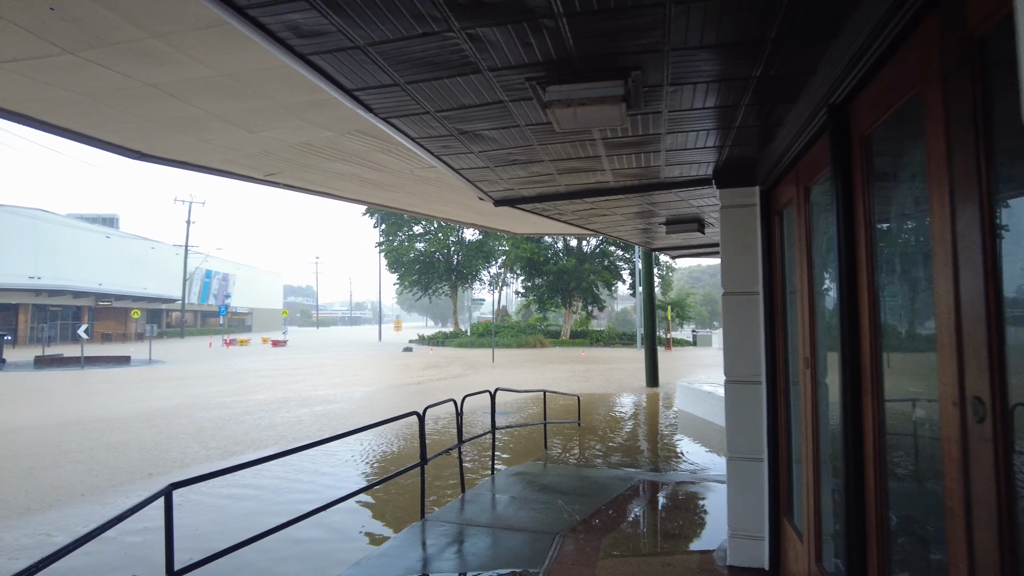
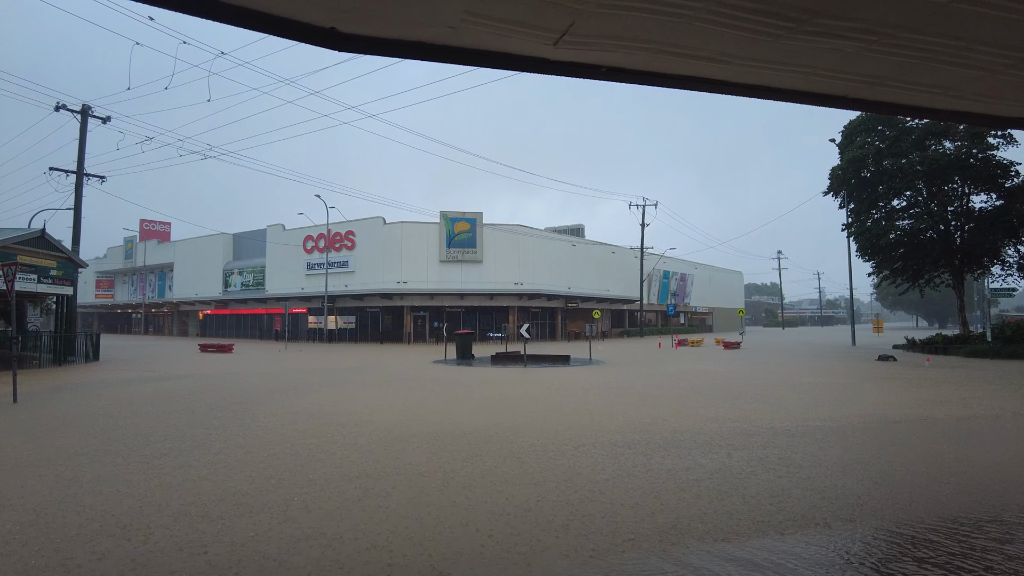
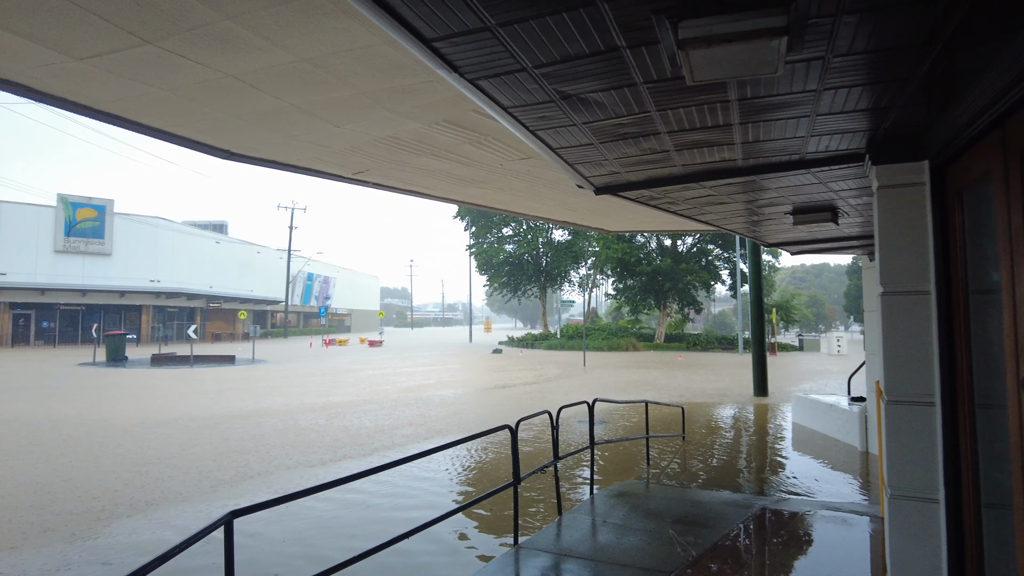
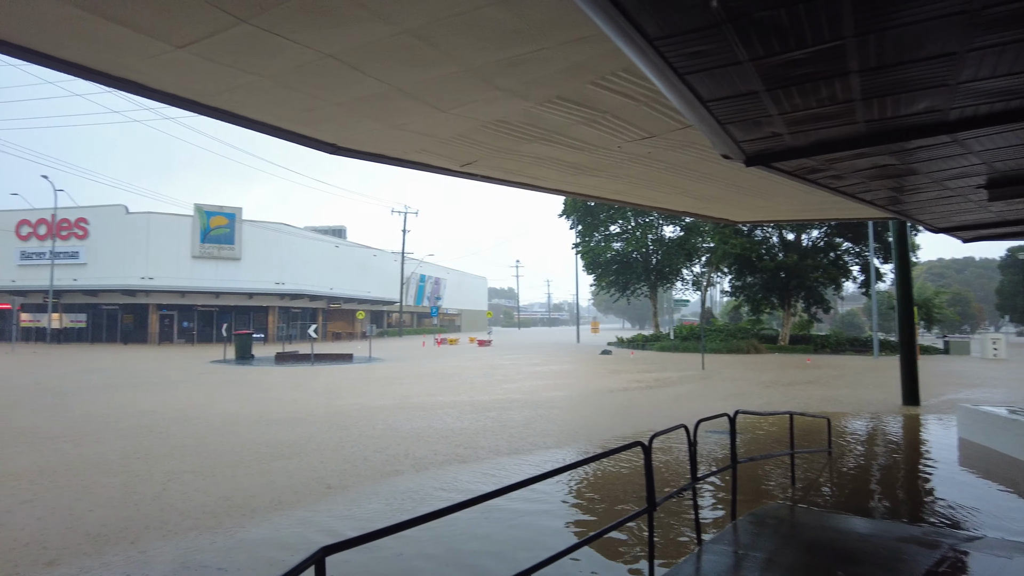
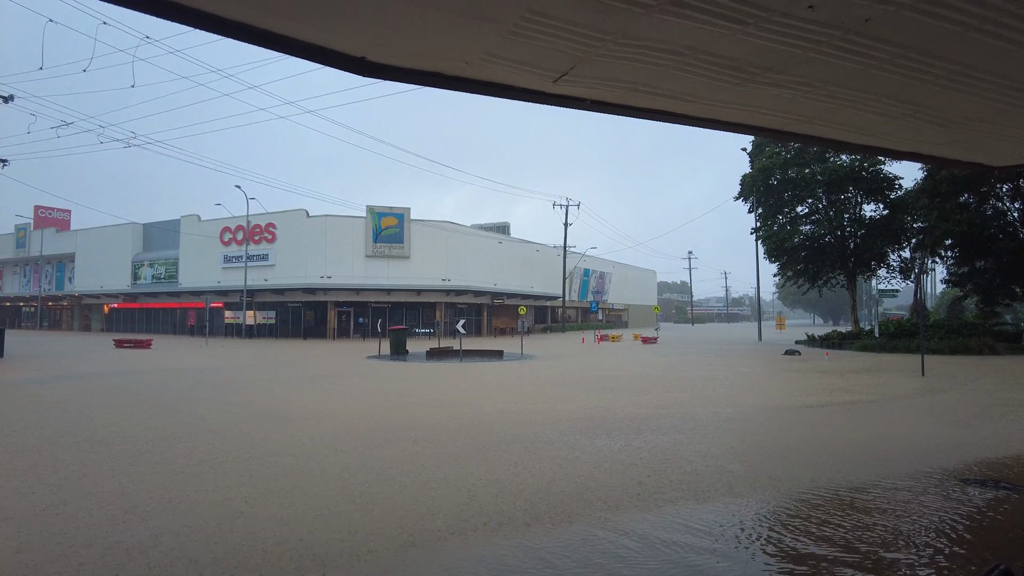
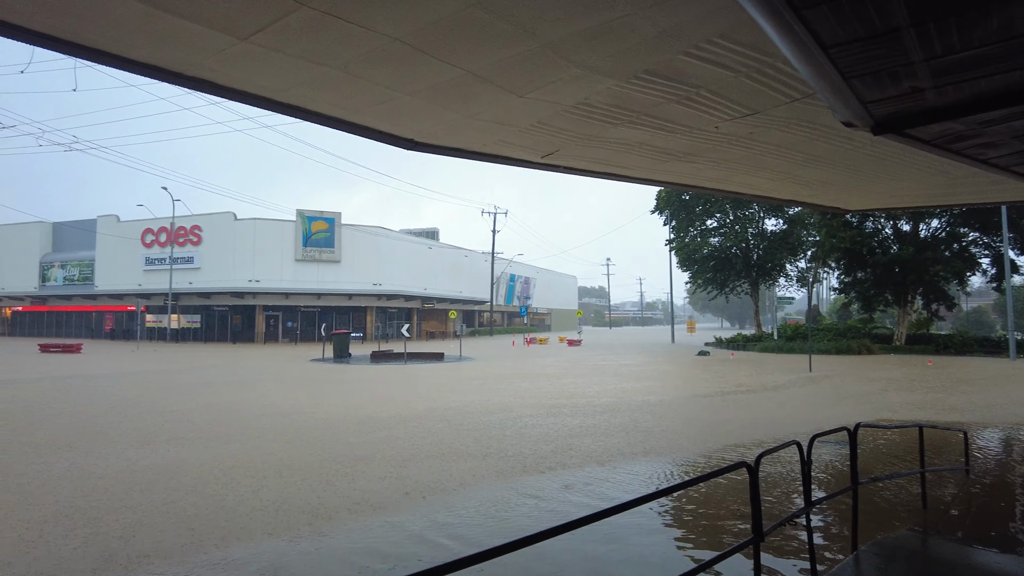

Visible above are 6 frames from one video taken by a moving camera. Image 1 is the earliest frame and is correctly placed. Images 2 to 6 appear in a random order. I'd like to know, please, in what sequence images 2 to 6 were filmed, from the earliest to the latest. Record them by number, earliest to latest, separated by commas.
3, 4, 6, 5, 2
